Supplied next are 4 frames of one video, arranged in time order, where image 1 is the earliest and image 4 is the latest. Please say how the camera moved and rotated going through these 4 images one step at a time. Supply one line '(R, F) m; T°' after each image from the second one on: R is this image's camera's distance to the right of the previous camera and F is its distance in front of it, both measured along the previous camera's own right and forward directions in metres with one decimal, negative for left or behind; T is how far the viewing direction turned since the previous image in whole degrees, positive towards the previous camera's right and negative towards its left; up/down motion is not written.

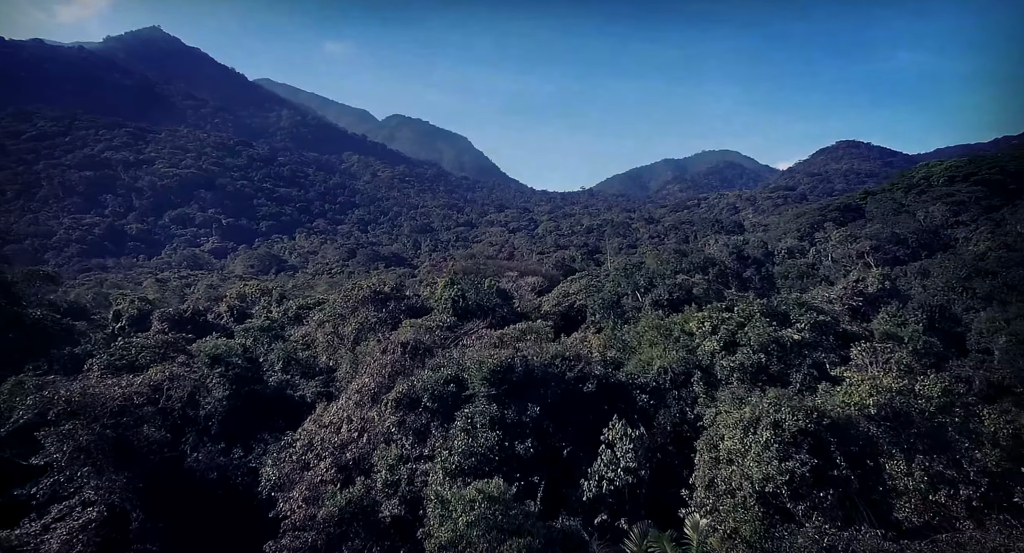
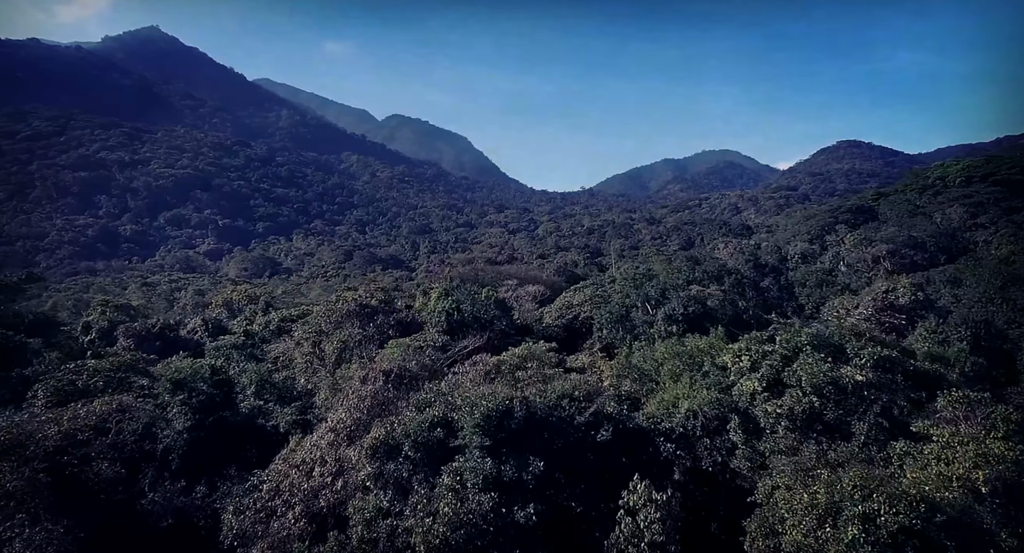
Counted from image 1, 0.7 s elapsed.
(0.0, +2.4) m; 0°
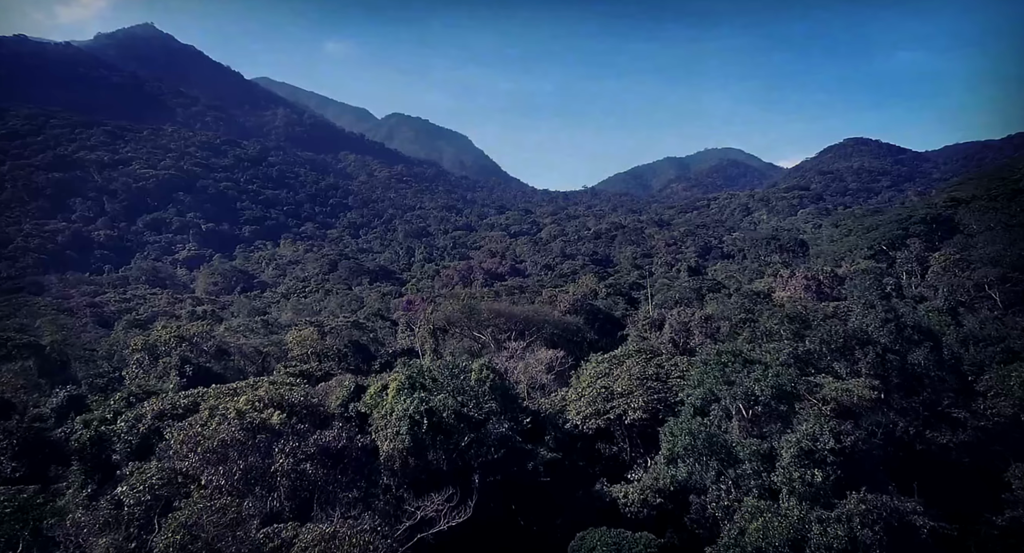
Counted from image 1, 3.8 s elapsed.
(-0.1, +11.0) m; 0°
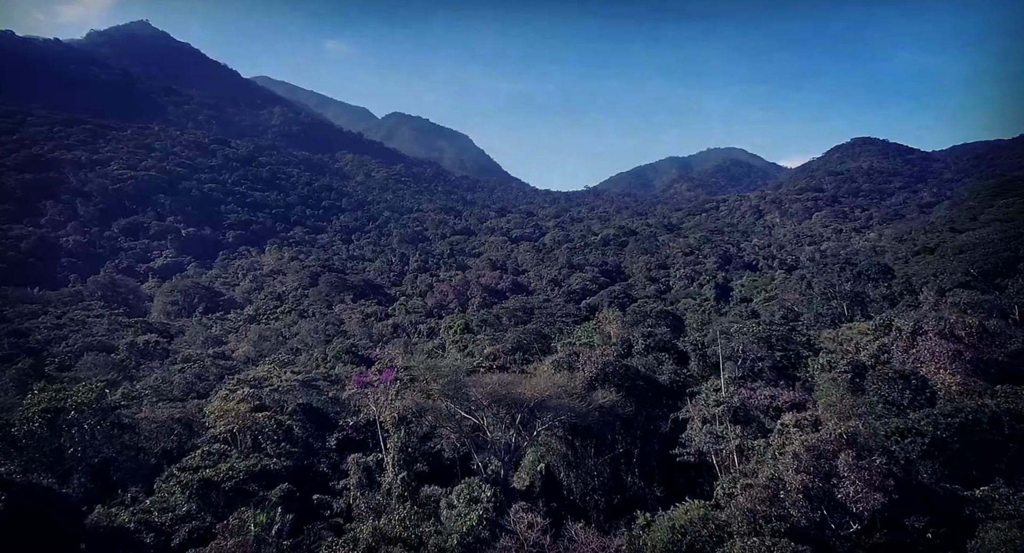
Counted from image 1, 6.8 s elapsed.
(-0.2, +11.2) m; 0°
